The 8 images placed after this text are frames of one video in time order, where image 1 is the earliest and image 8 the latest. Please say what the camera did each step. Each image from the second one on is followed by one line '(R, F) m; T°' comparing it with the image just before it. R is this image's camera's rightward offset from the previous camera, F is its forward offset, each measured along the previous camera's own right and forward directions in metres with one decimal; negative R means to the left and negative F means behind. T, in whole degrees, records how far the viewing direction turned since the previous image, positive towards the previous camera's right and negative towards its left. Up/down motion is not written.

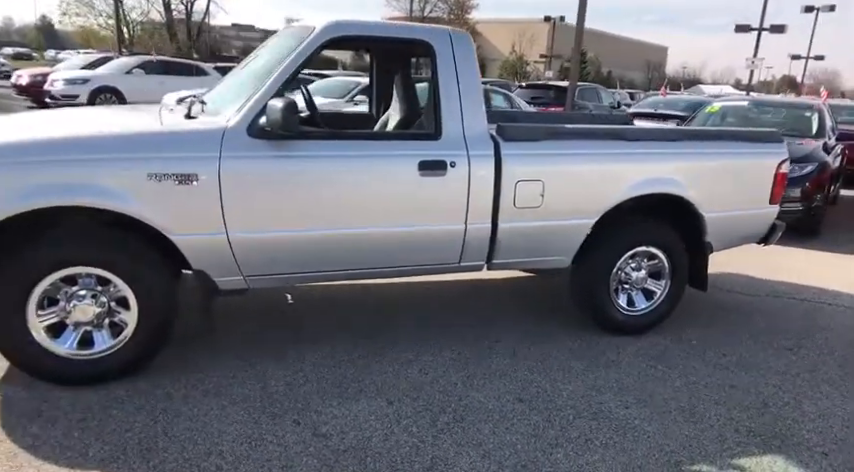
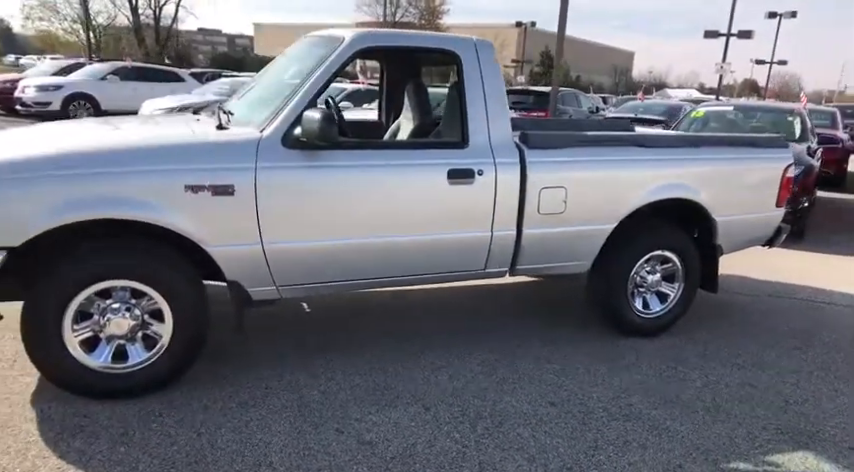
(-0.3, 0.0) m; +2°
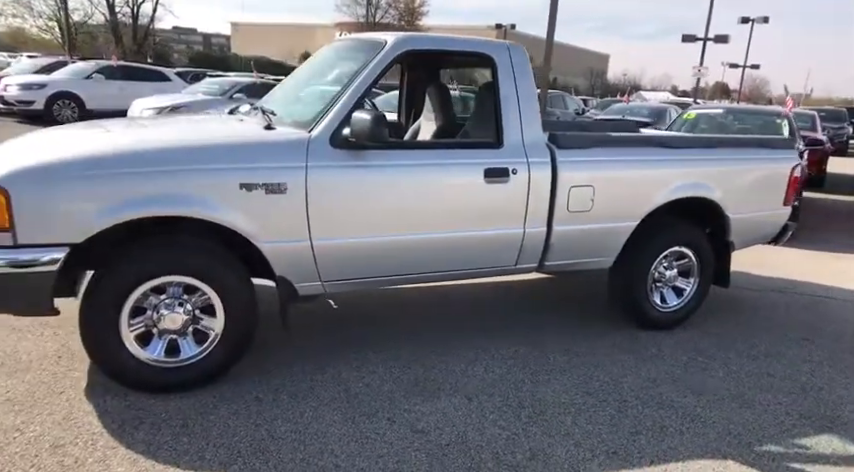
(-0.3, -0.1) m; +2°
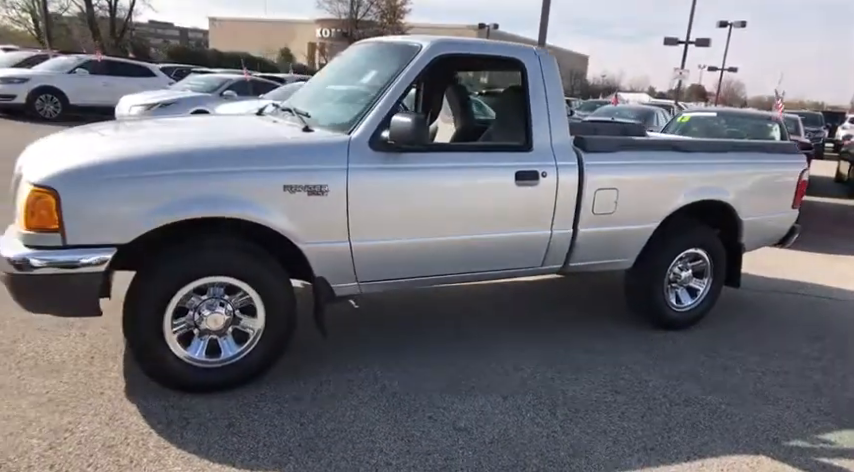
(-0.3, 0.0) m; +2°
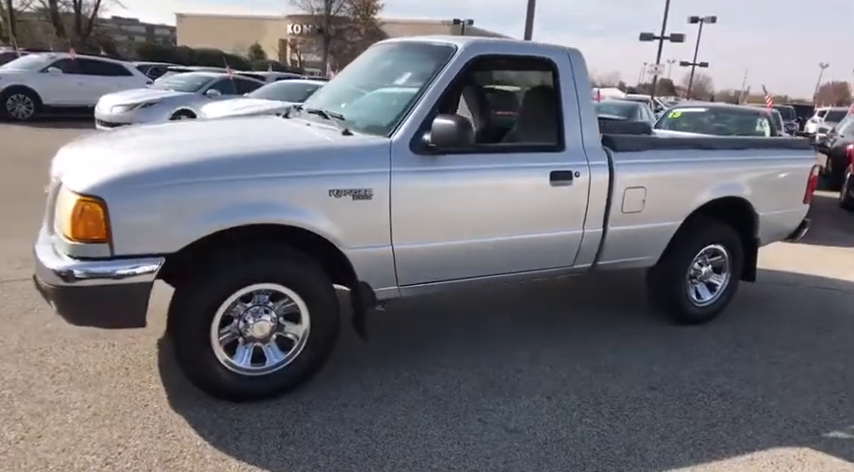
(-0.4, 0.0) m; +2°
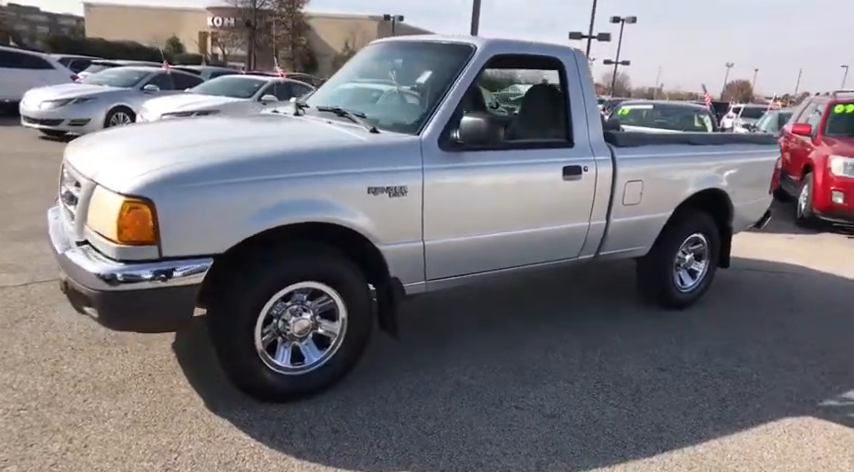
(-0.5, 0.0) m; +6°
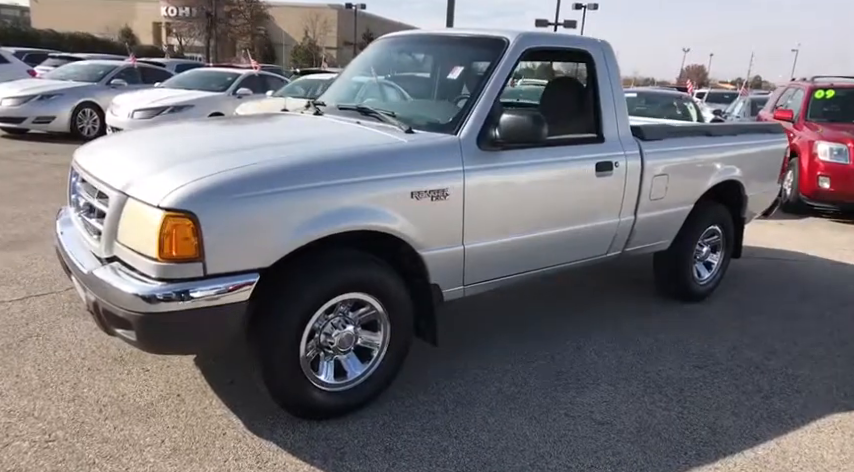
(-0.4, +0.1) m; +3°
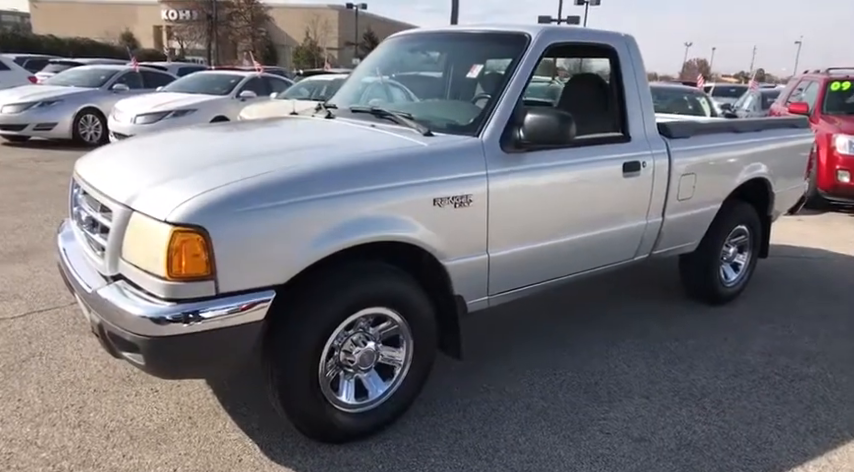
(-0.1, +0.2) m; 0°
